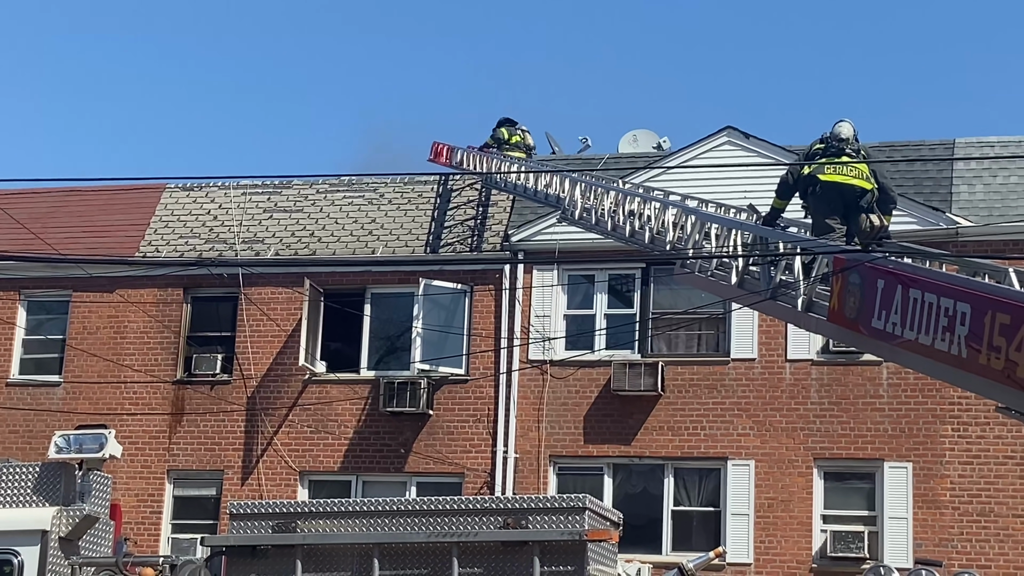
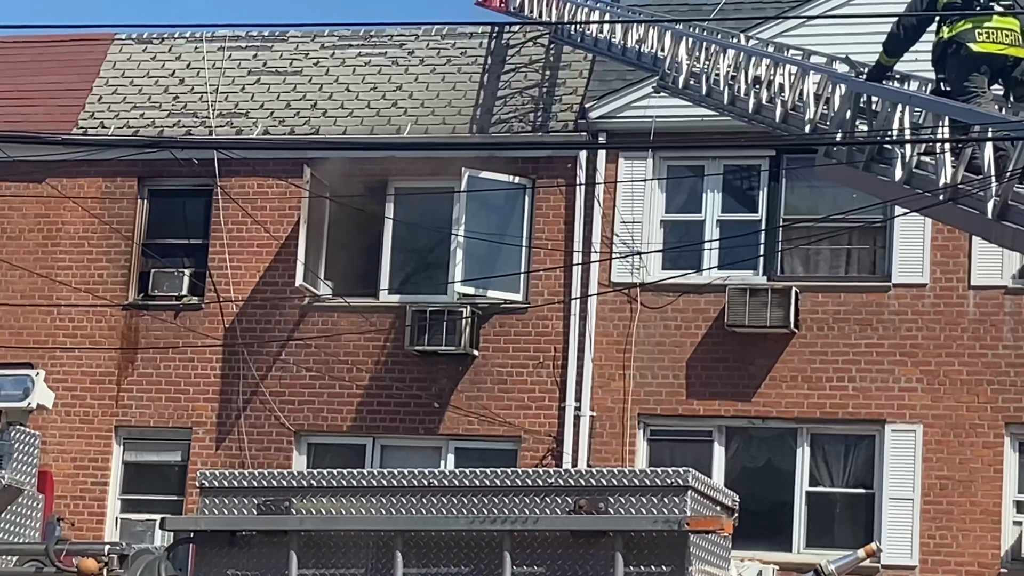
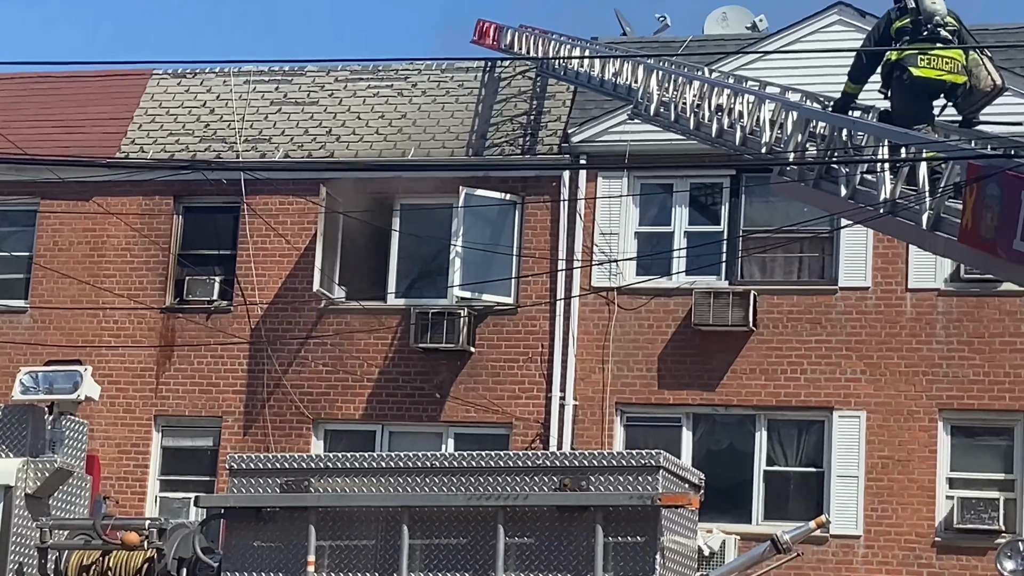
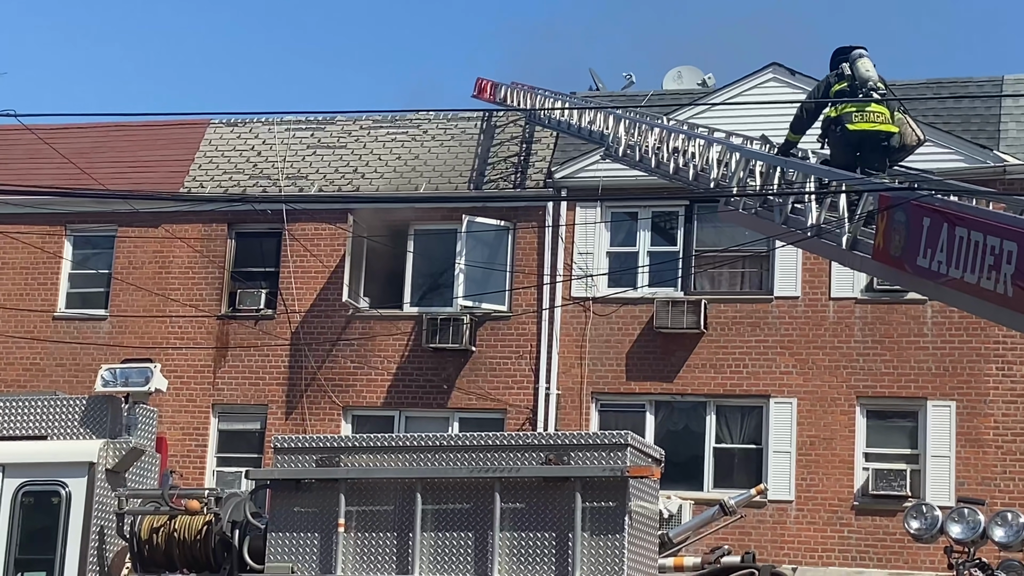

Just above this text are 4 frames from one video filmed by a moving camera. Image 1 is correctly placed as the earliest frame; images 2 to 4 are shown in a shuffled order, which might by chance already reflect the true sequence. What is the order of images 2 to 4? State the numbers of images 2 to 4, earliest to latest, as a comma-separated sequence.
4, 3, 2
